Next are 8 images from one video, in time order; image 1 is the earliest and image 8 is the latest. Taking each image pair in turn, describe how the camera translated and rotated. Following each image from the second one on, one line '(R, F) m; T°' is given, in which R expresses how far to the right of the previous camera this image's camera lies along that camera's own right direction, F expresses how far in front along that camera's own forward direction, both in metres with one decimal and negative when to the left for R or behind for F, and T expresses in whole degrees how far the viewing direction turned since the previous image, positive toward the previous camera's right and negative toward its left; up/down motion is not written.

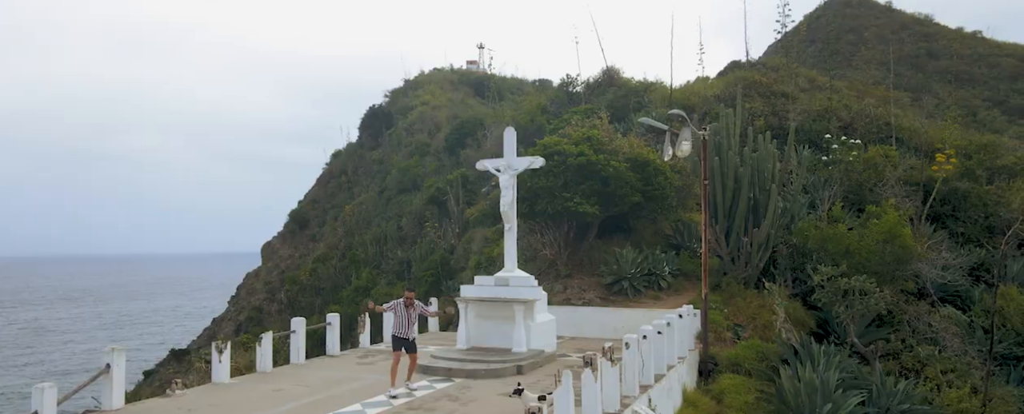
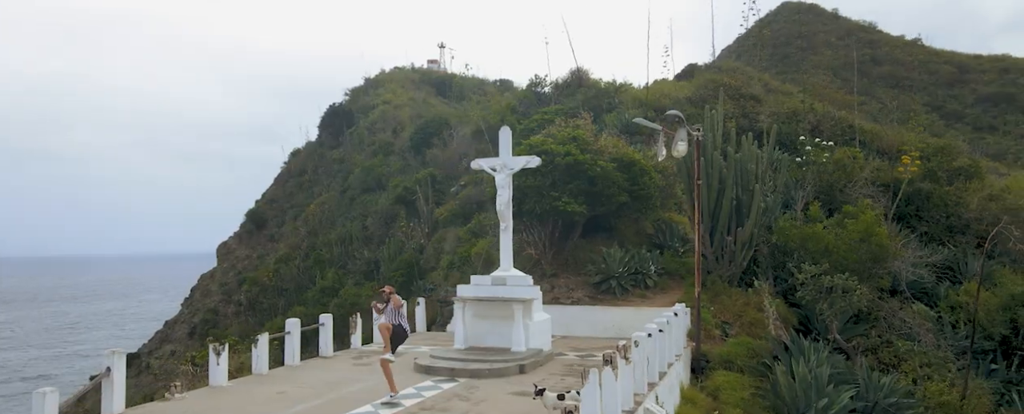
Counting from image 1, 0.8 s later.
(-0.4, 0.0) m; +3°
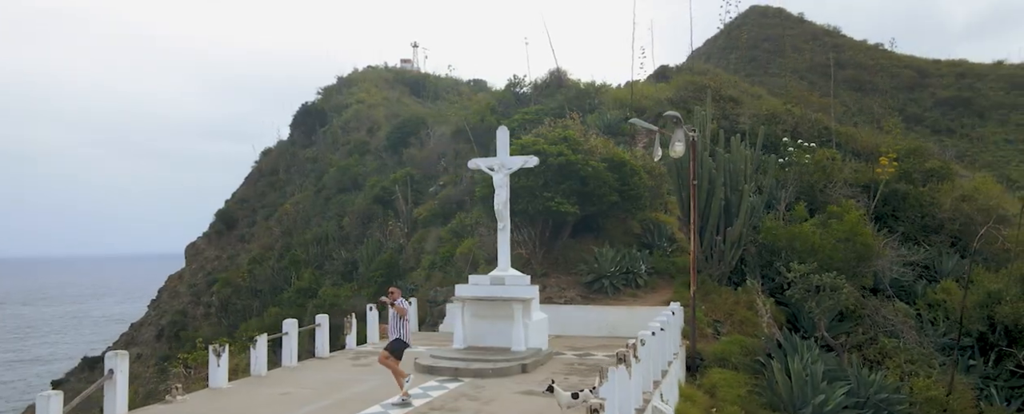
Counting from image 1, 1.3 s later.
(-0.3, 0.0) m; +2°
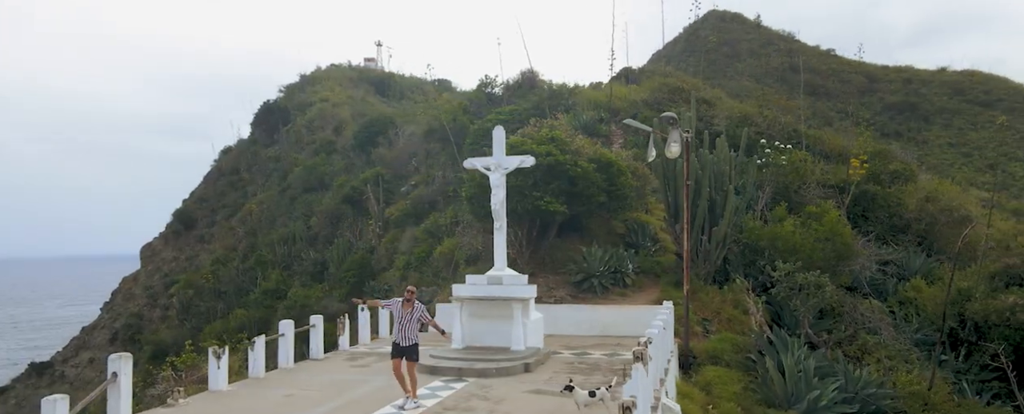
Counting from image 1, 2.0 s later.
(-0.4, 0.0) m; +3°
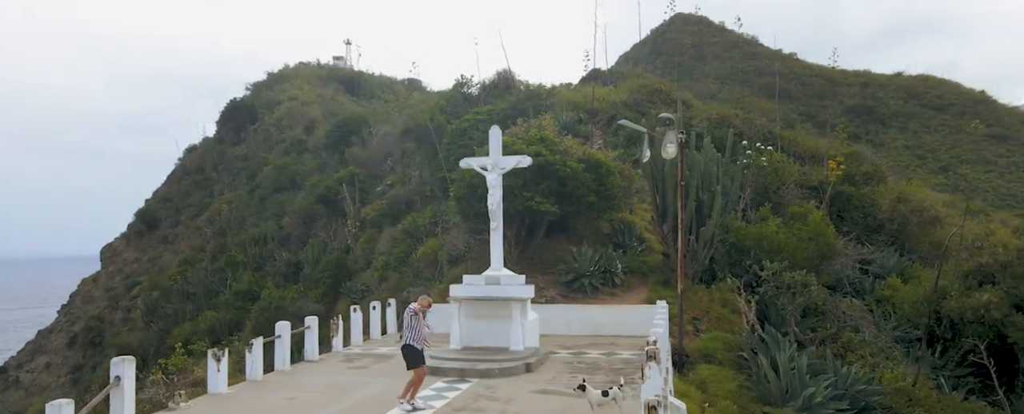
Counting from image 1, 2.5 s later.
(-0.3, 0.0) m; +2°
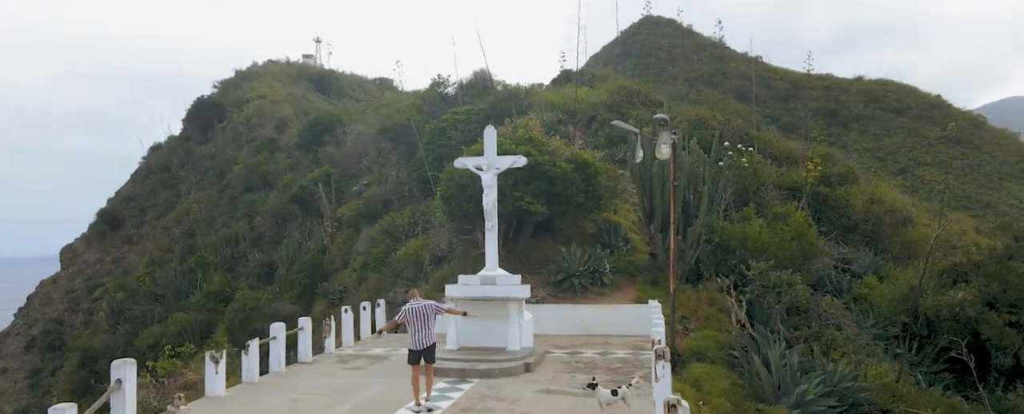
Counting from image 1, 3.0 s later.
(-0.3, 0.0) m; +2°
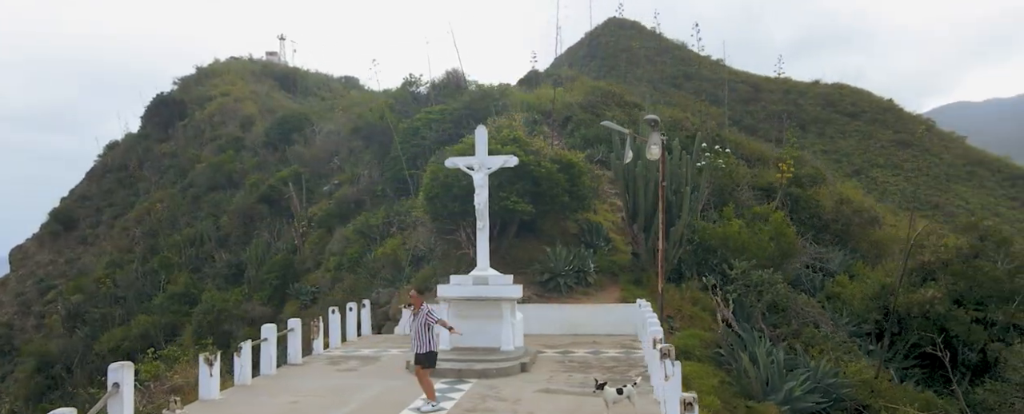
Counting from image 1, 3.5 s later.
(-0.3, 0.0) m; +3°
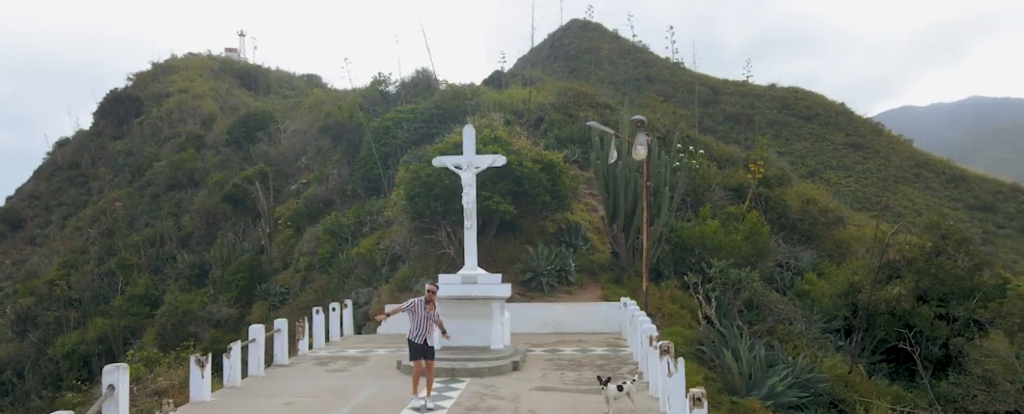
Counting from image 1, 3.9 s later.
(-0.3, 0.0) m; +3°
